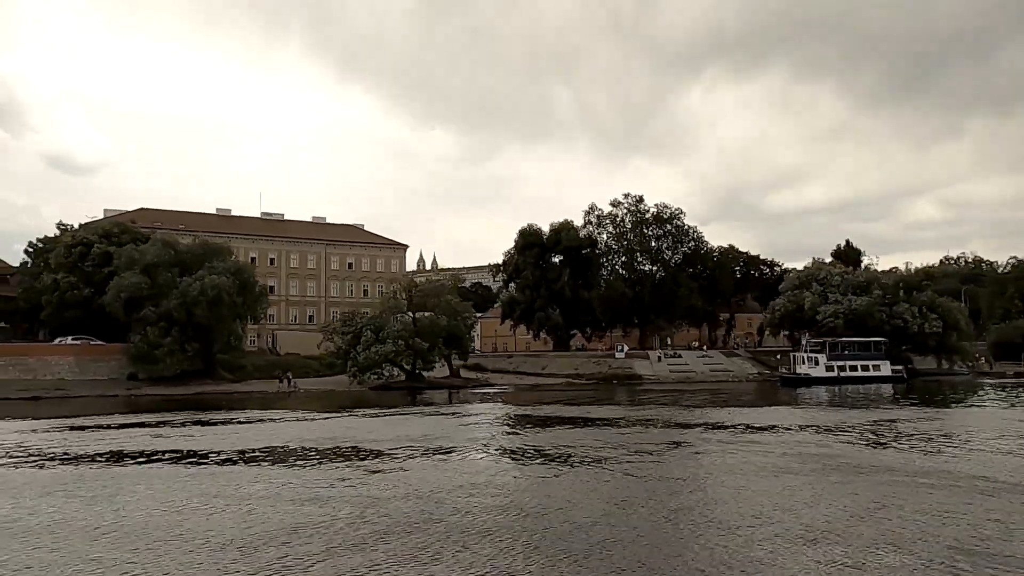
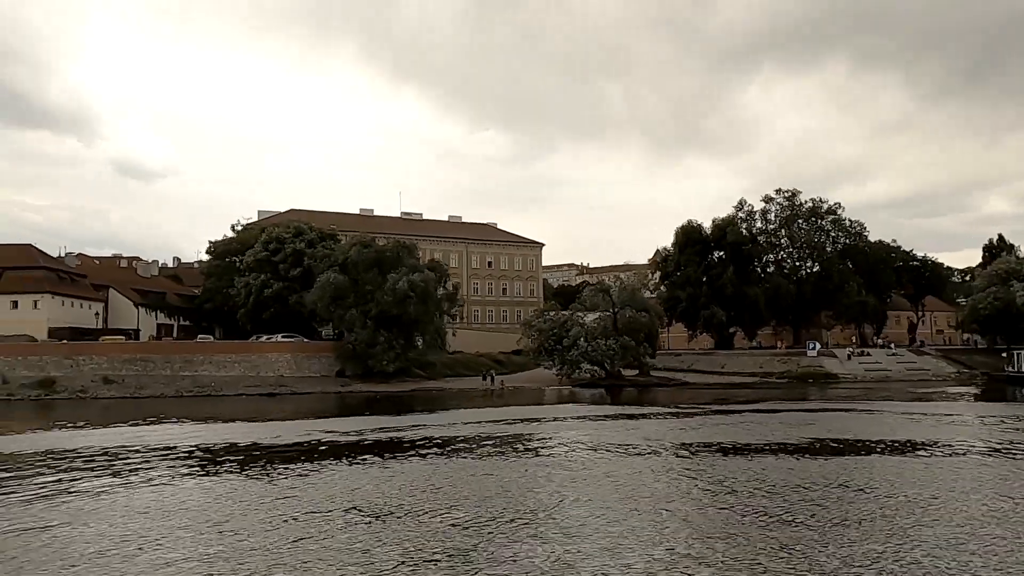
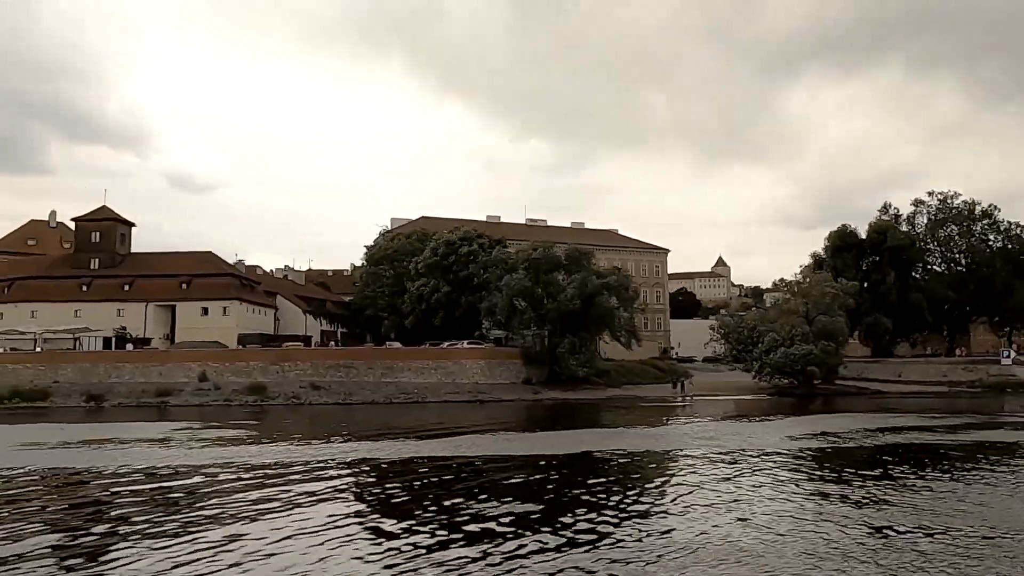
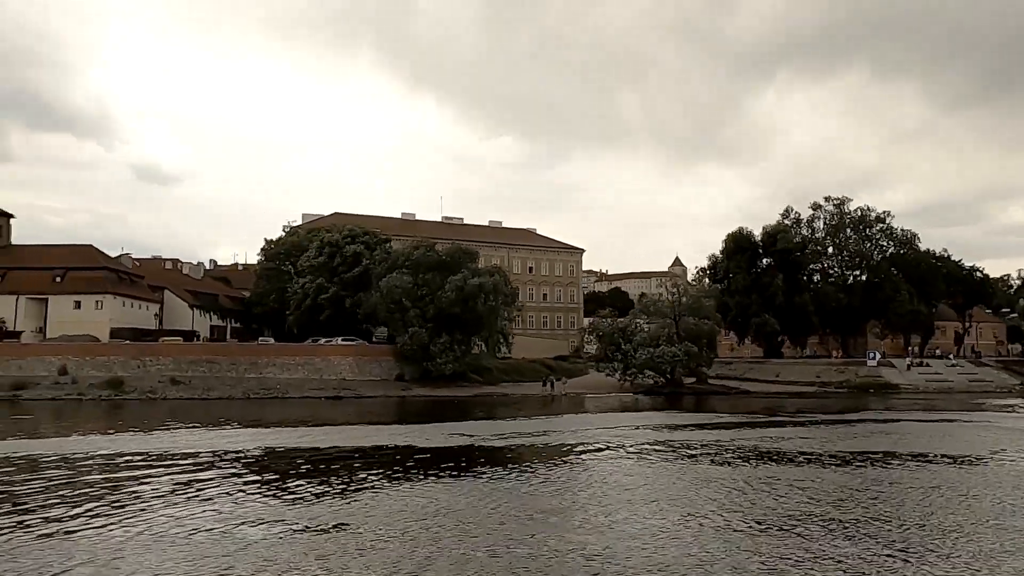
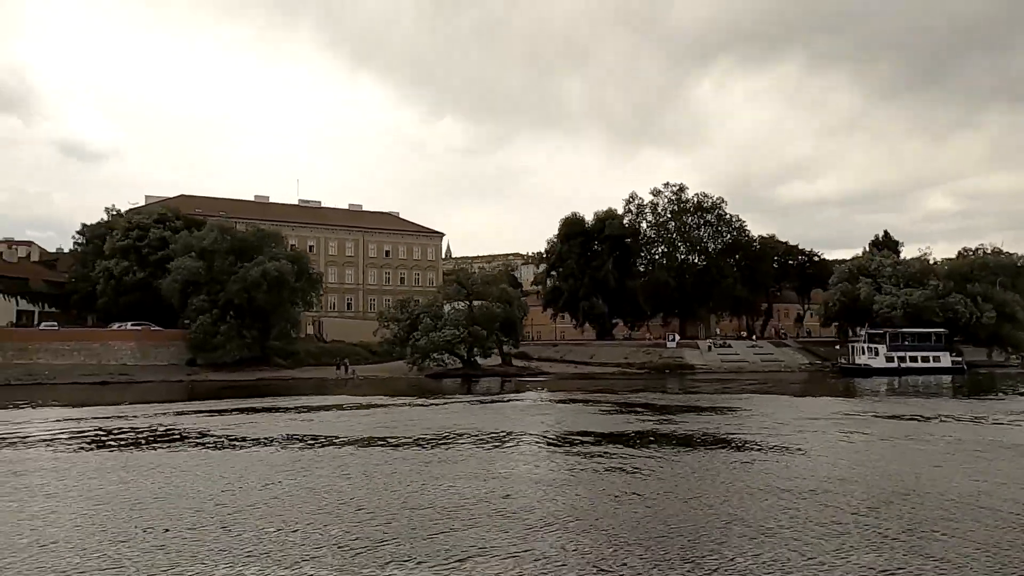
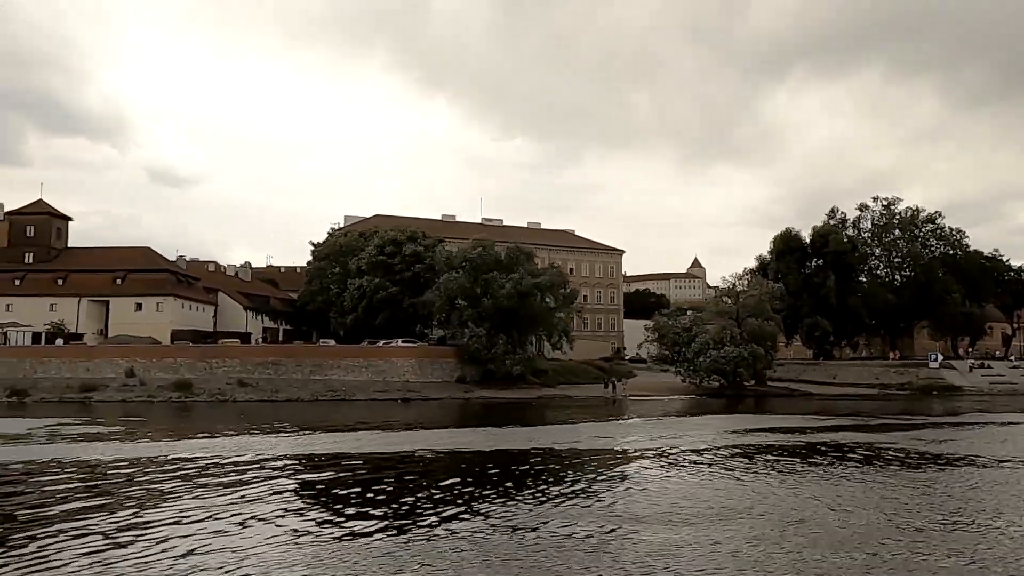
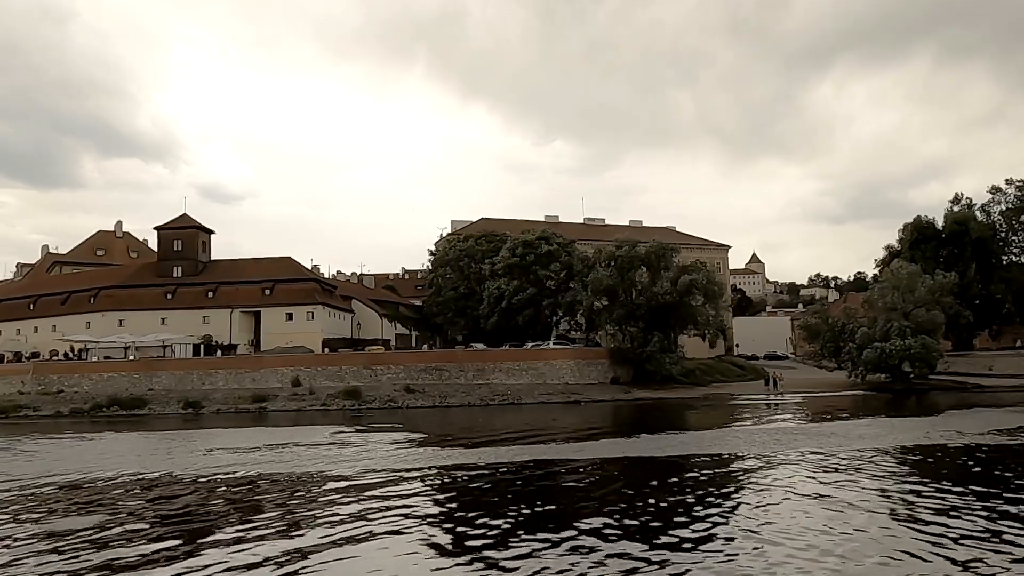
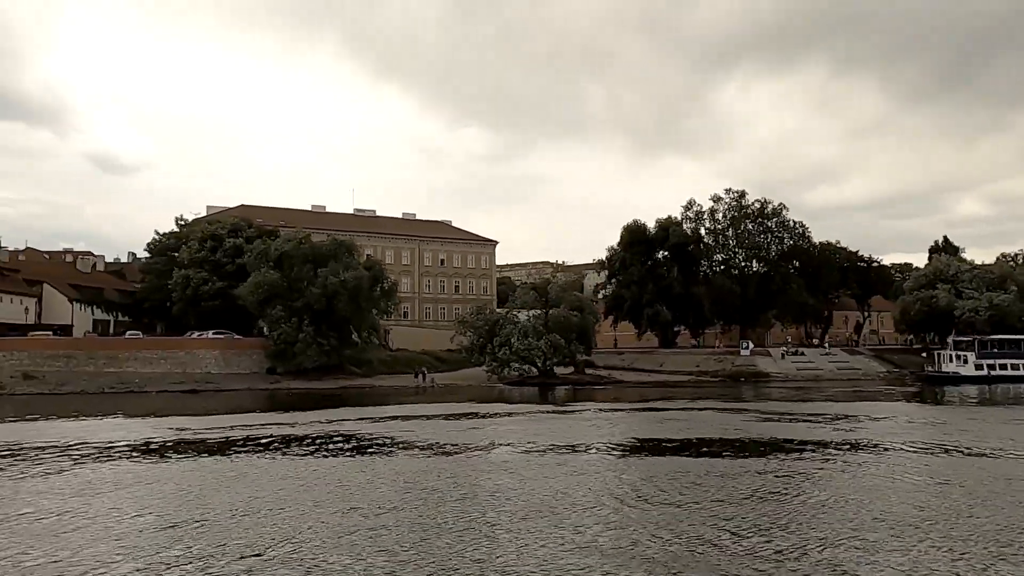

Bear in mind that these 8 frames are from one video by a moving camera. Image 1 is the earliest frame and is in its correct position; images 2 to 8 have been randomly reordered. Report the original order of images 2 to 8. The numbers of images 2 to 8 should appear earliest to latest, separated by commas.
5, 8, 2, 4, 6, 3, 7
